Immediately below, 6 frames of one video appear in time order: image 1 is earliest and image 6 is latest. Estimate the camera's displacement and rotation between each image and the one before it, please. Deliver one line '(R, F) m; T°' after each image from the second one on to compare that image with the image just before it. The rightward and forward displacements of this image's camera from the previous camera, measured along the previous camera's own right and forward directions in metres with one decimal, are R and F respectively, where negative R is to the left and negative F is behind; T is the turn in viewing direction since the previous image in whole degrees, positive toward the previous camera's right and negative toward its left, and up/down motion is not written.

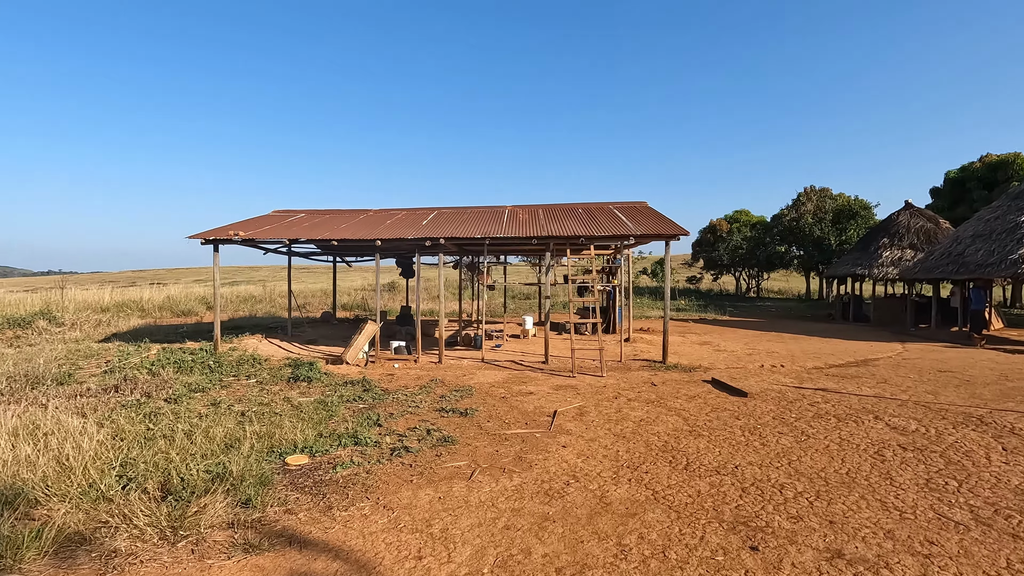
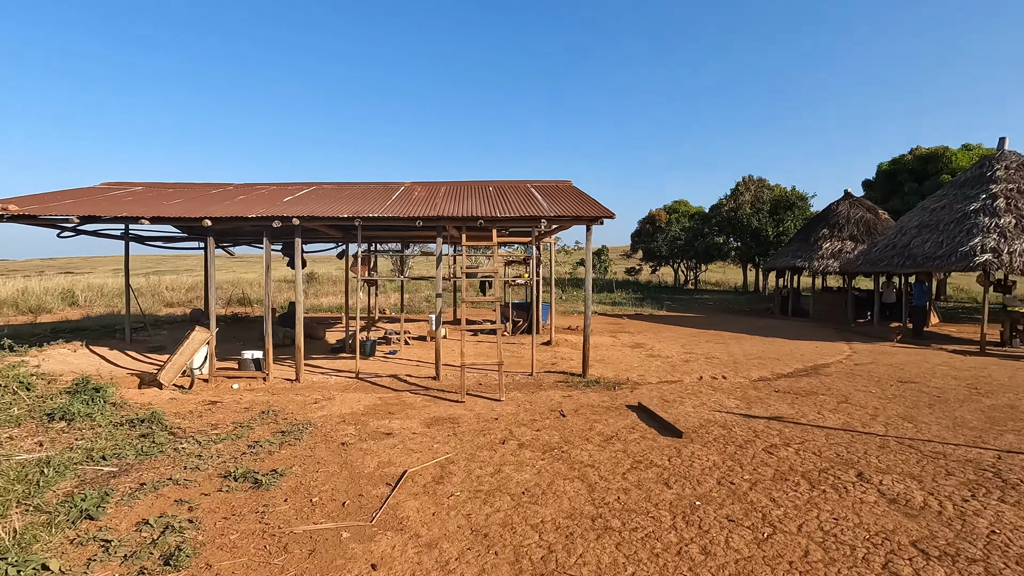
(+0.9, +2.1) m; +6°
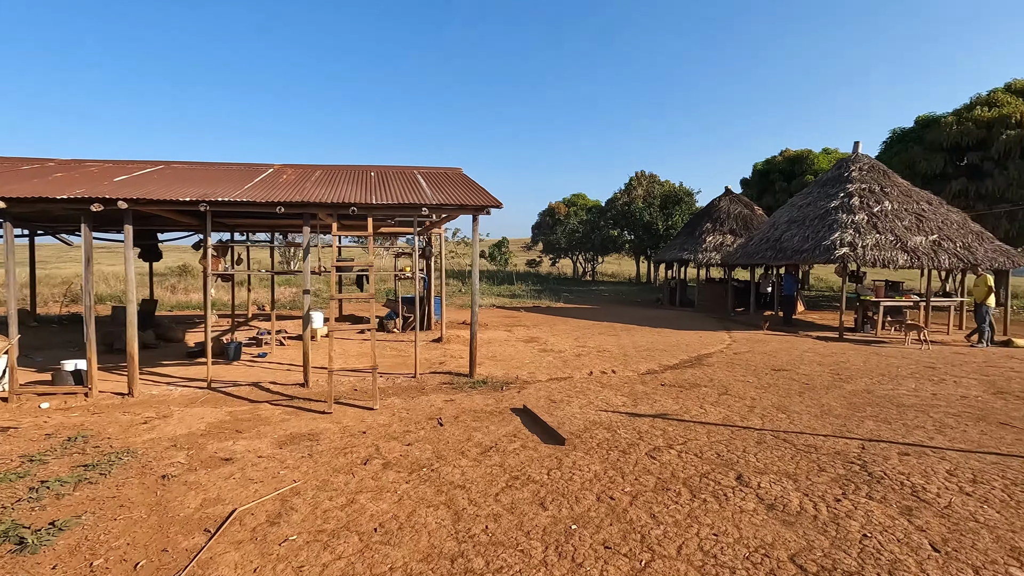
(+0.3, +0.5) m; +10°
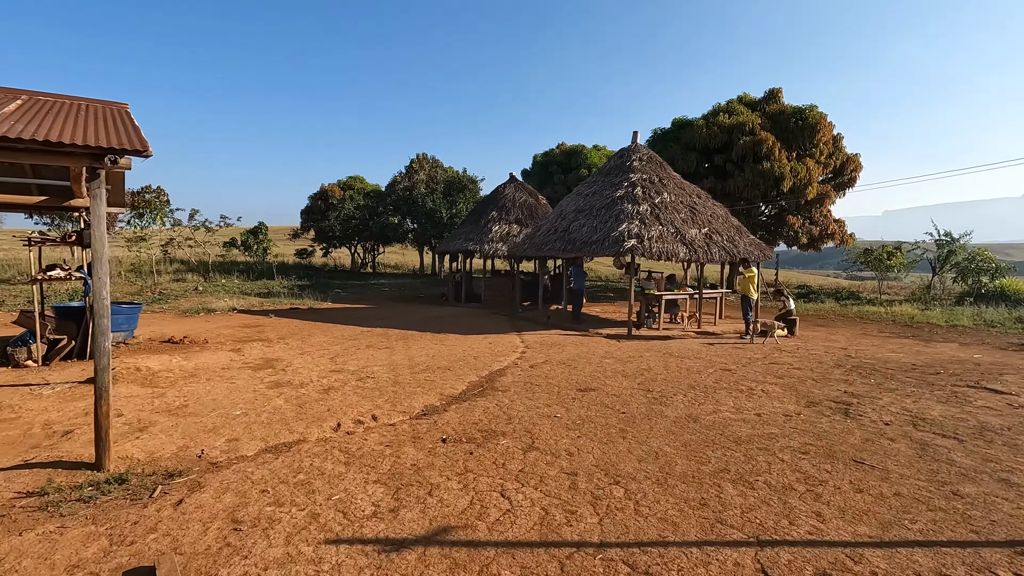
(+0.8, +2.6) m; +22°
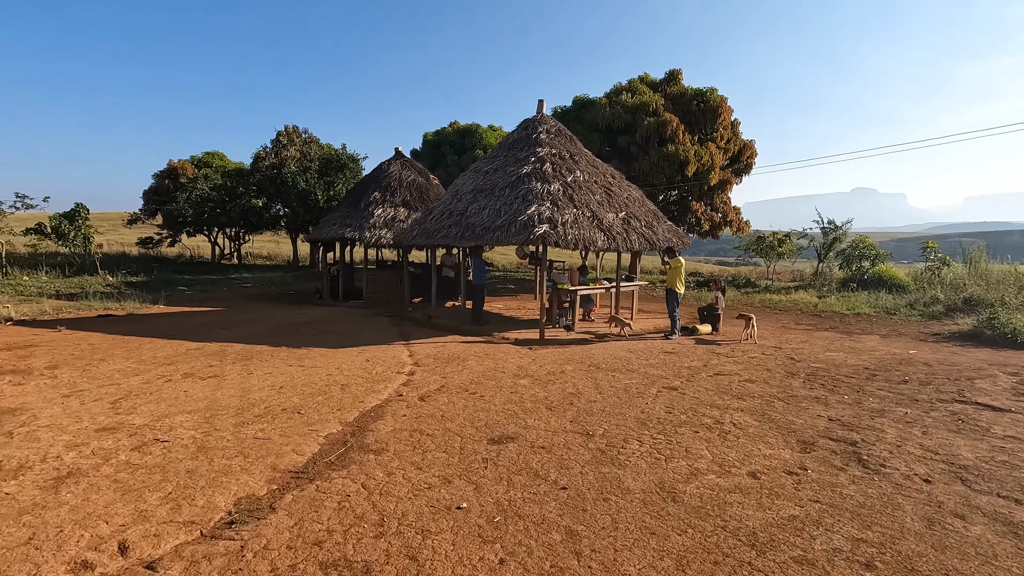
(+0.1, +2.3) m; +11°
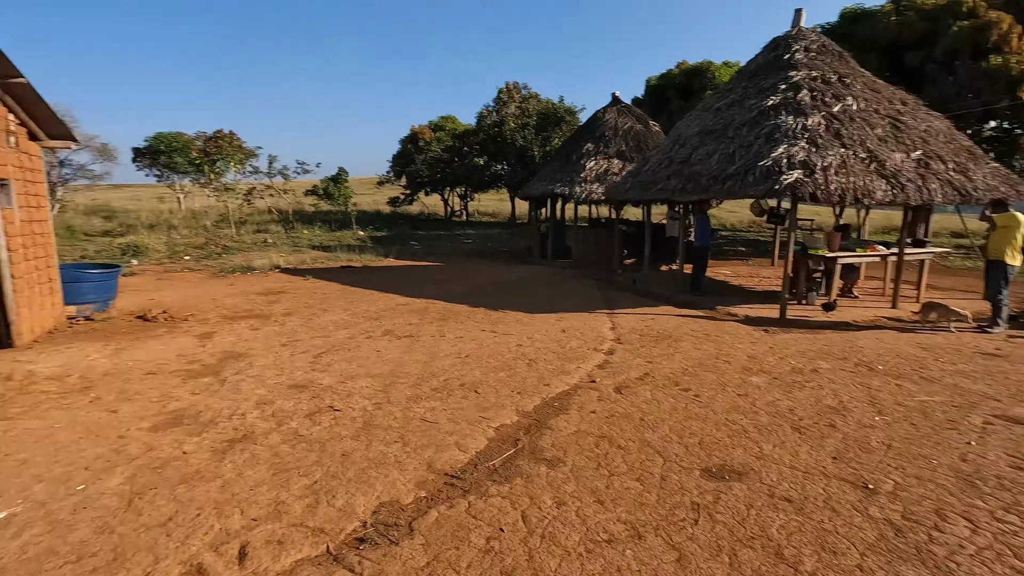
(-0.1, +1.3) m; -23°
